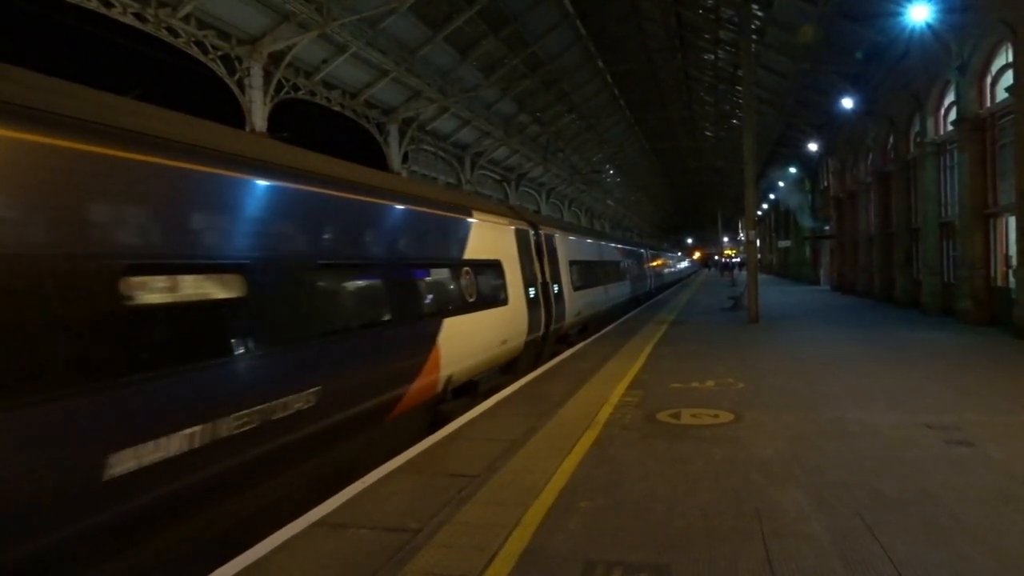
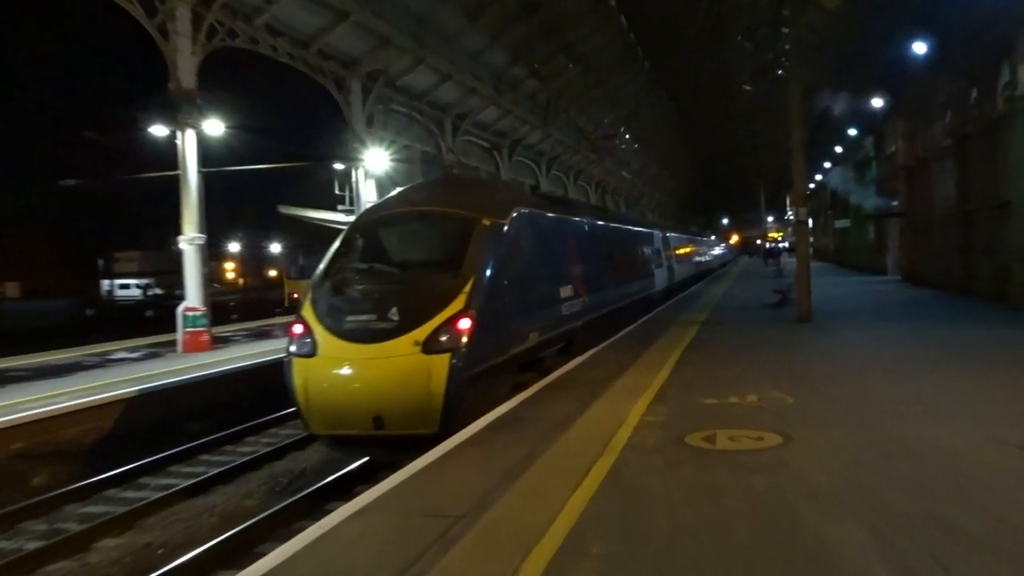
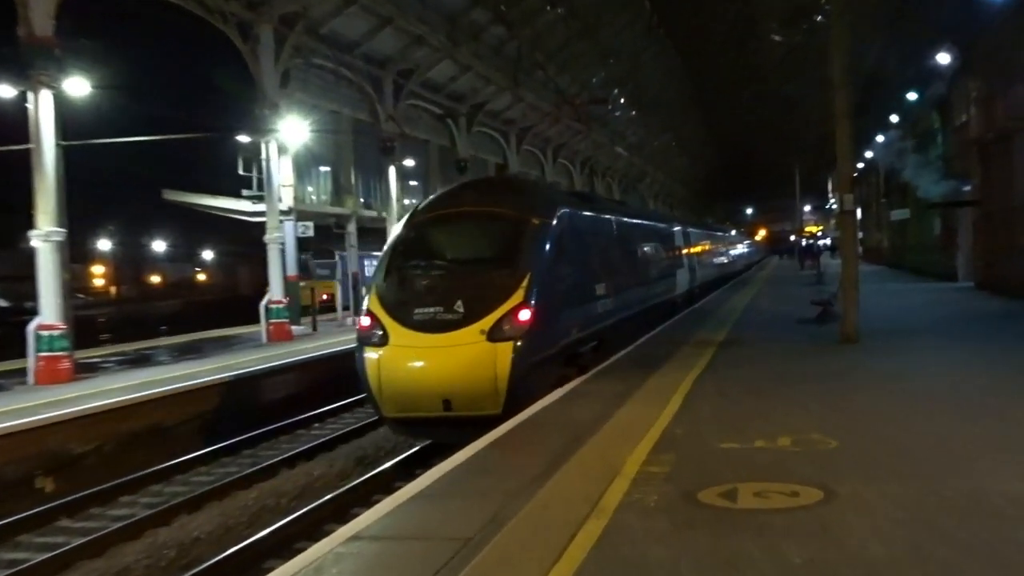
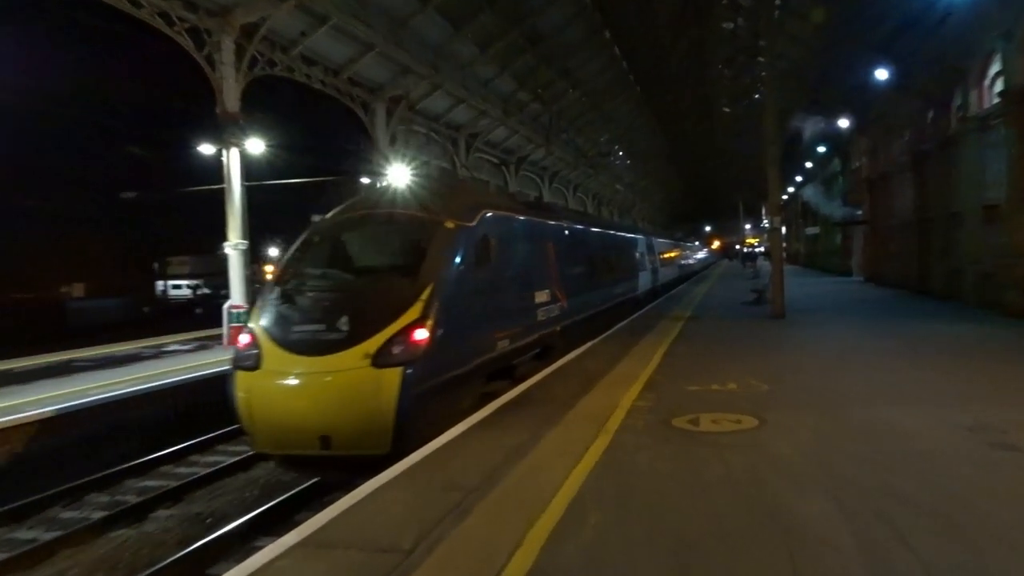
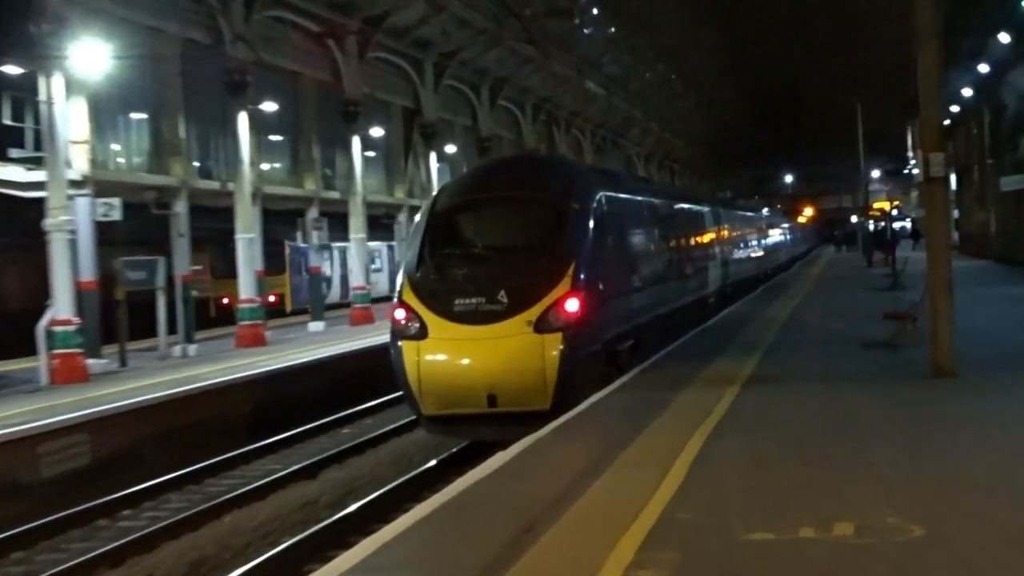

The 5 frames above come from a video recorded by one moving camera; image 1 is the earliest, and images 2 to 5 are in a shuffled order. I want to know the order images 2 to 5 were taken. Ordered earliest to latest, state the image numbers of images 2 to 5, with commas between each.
4, 2, 3, 5
